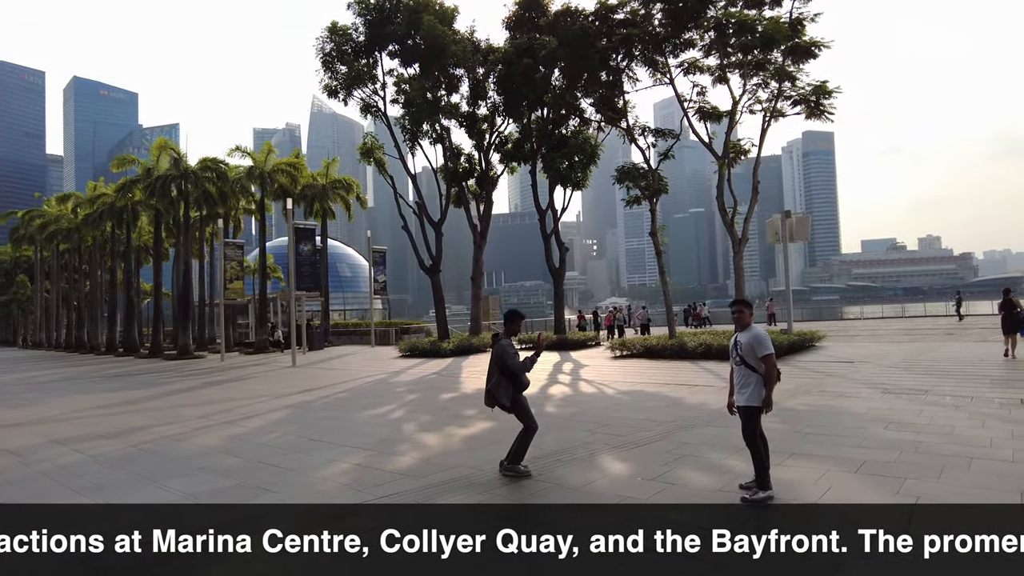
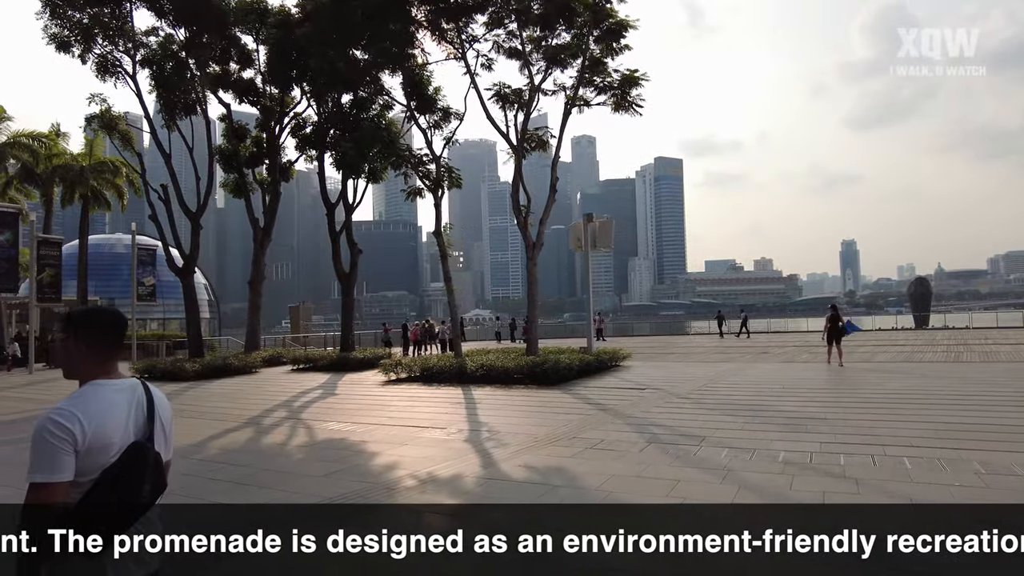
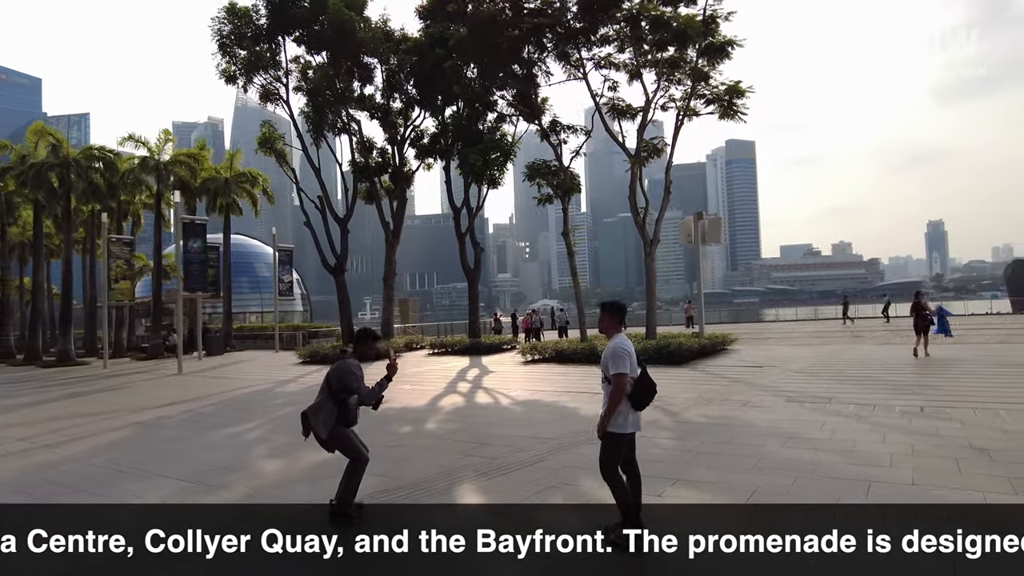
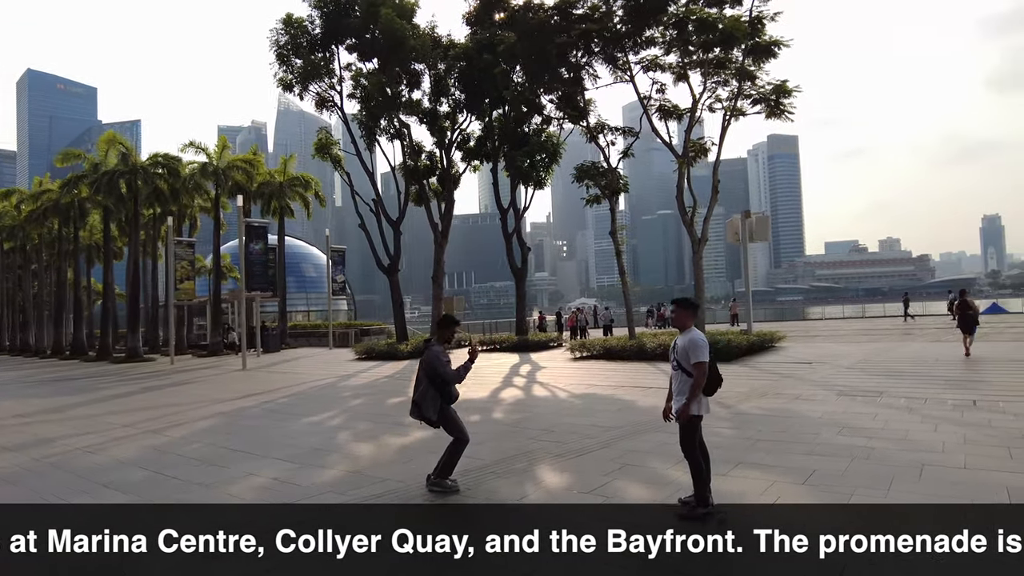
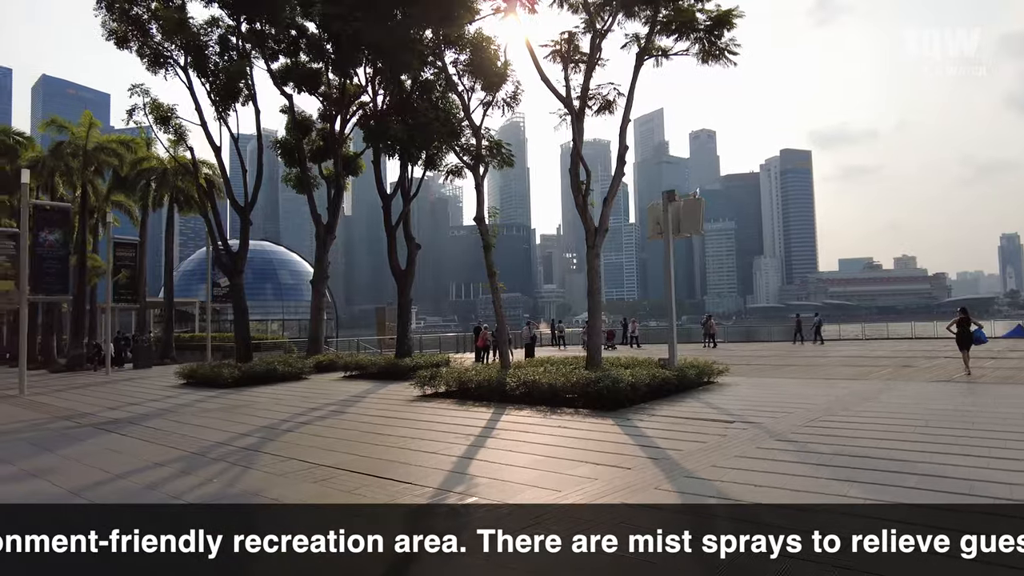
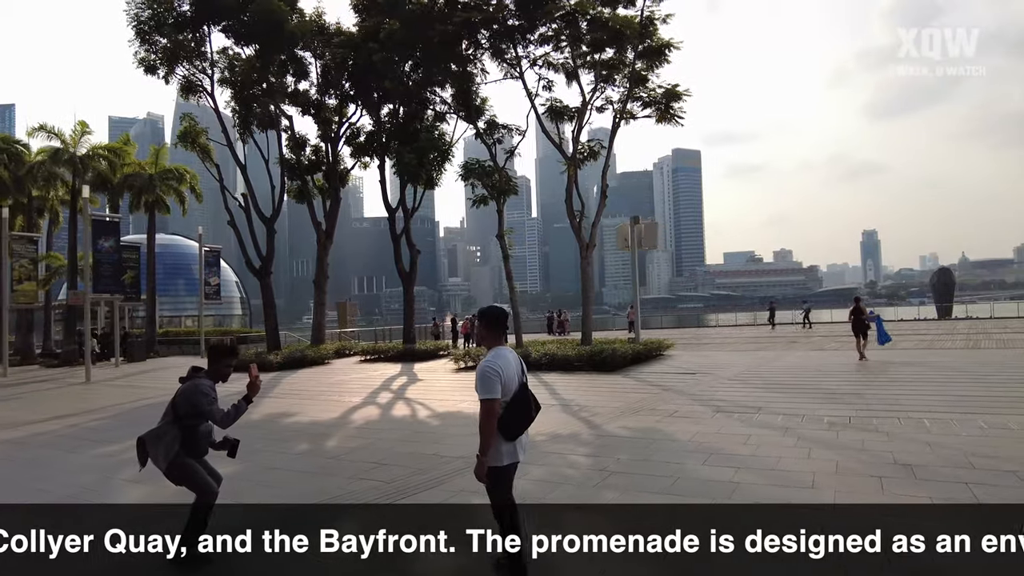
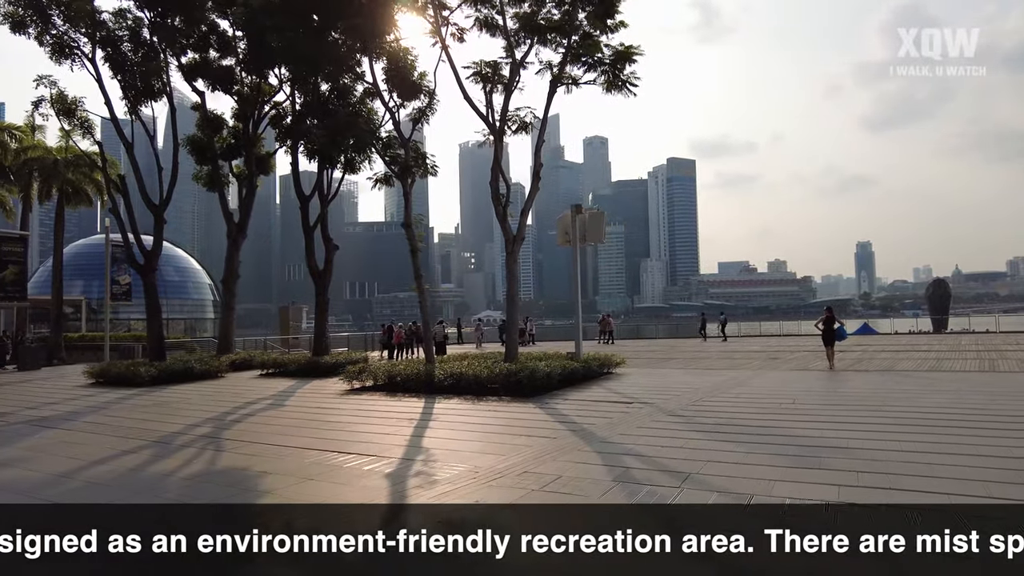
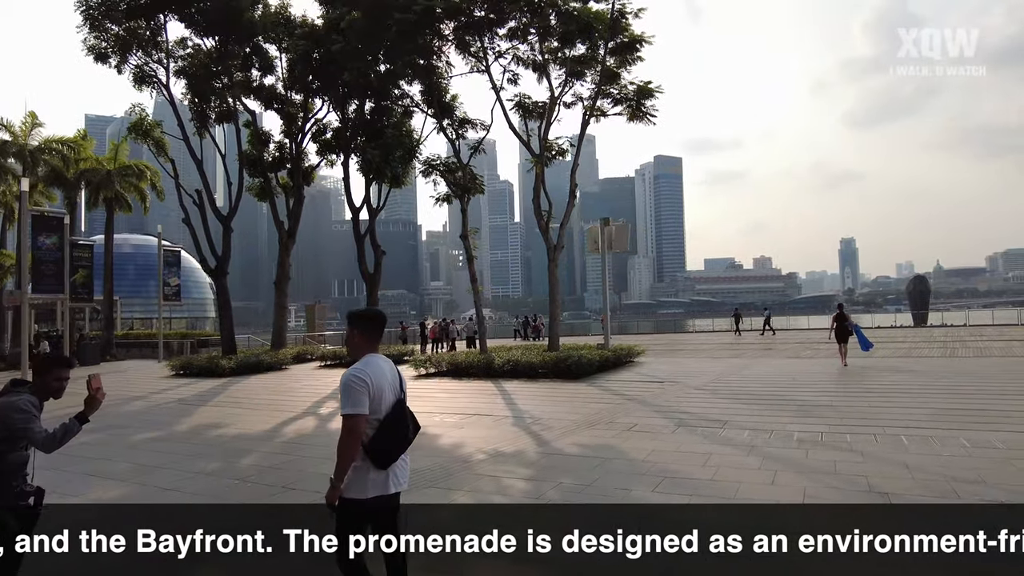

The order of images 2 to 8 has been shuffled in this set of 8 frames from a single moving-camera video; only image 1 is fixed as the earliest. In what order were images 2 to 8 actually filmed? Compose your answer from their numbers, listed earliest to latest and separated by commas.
4, 3, 6, 8, 2, 7, 5
